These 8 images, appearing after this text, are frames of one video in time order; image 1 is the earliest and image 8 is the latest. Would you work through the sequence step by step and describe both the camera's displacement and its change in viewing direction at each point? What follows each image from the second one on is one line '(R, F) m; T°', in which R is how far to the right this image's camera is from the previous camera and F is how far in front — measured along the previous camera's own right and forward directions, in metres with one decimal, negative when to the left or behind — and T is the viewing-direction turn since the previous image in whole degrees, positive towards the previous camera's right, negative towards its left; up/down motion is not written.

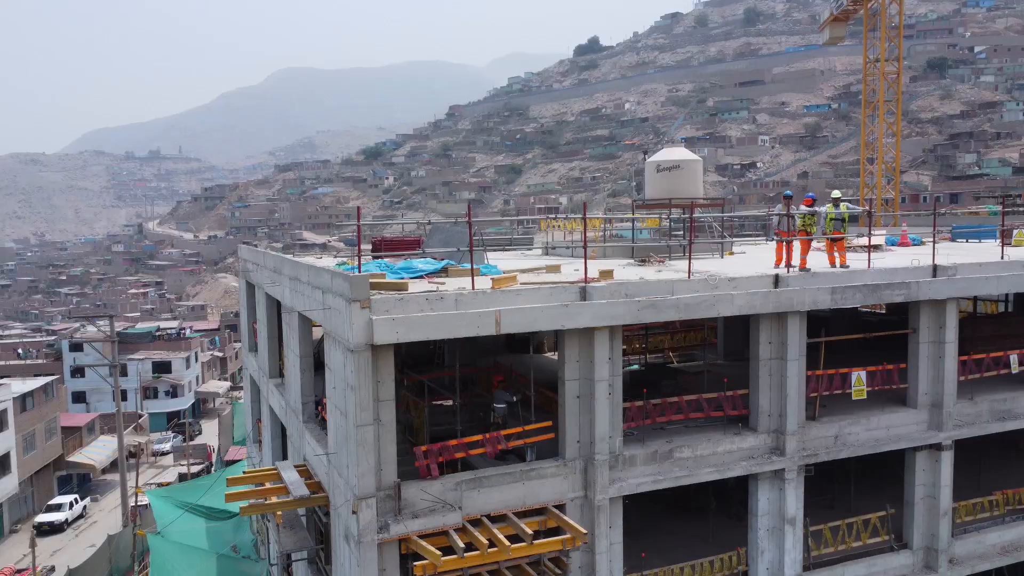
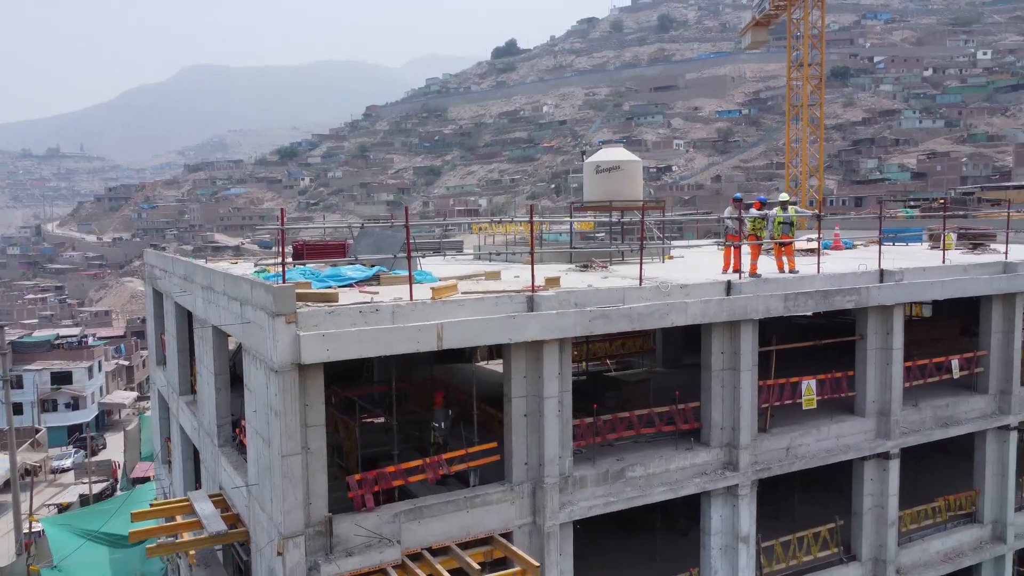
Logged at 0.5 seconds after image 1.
(-0.3, +0.9) m; +6°
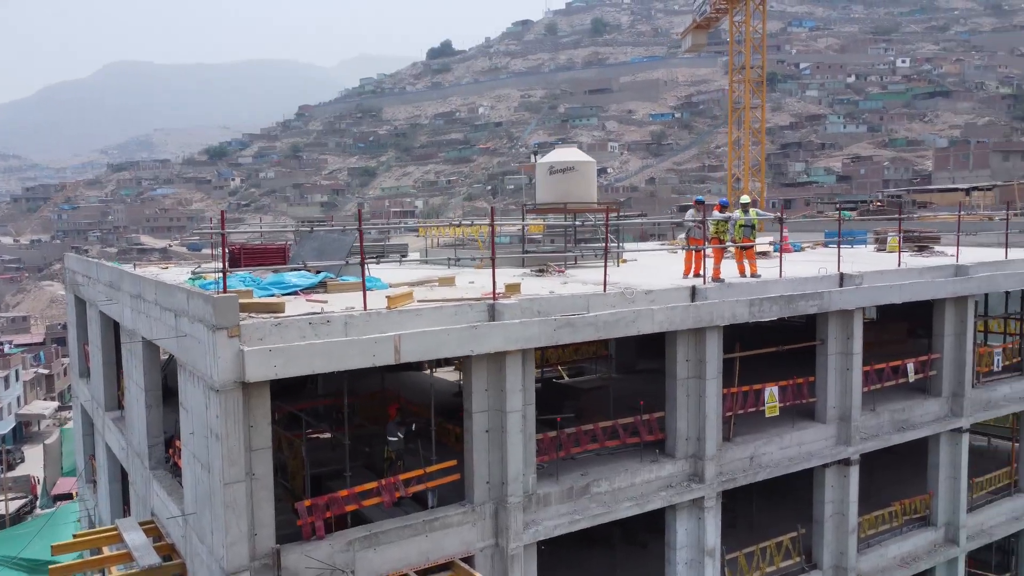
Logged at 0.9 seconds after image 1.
(-0.3, +0.6) m; +4°
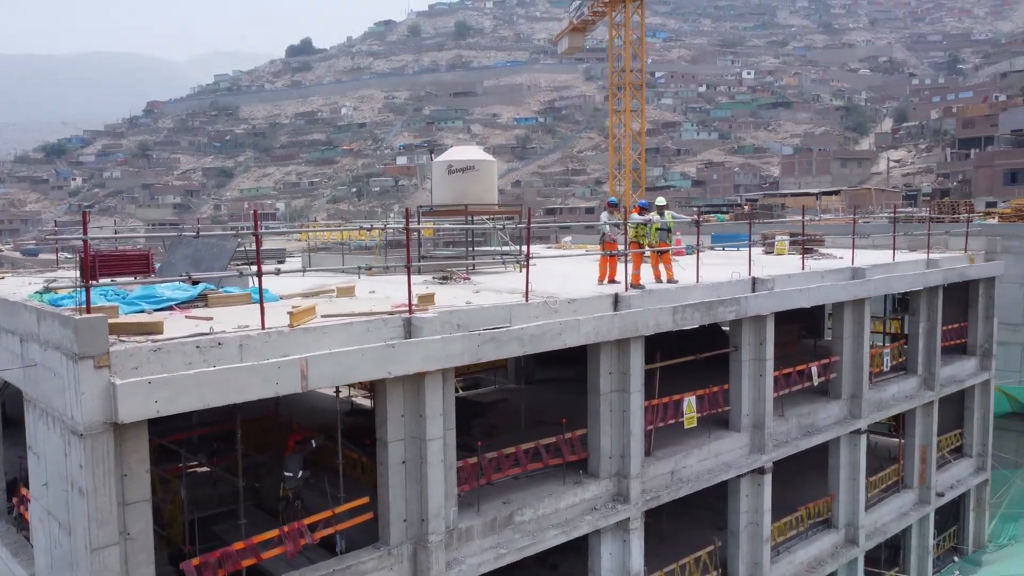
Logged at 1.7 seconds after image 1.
(-0.5, +1.1) m; +9°
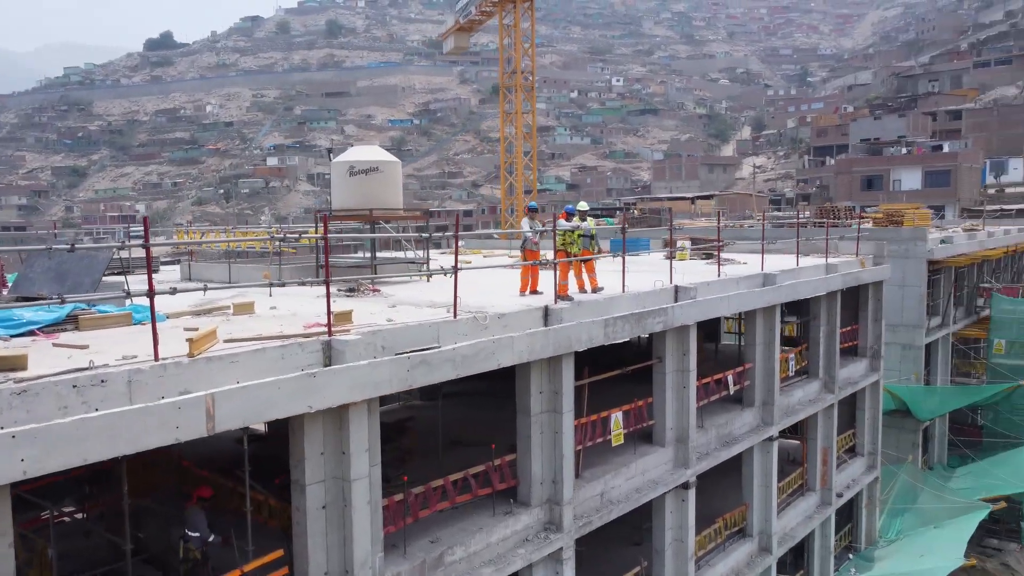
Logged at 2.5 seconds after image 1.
(-0.5, +1.0) m; +8°
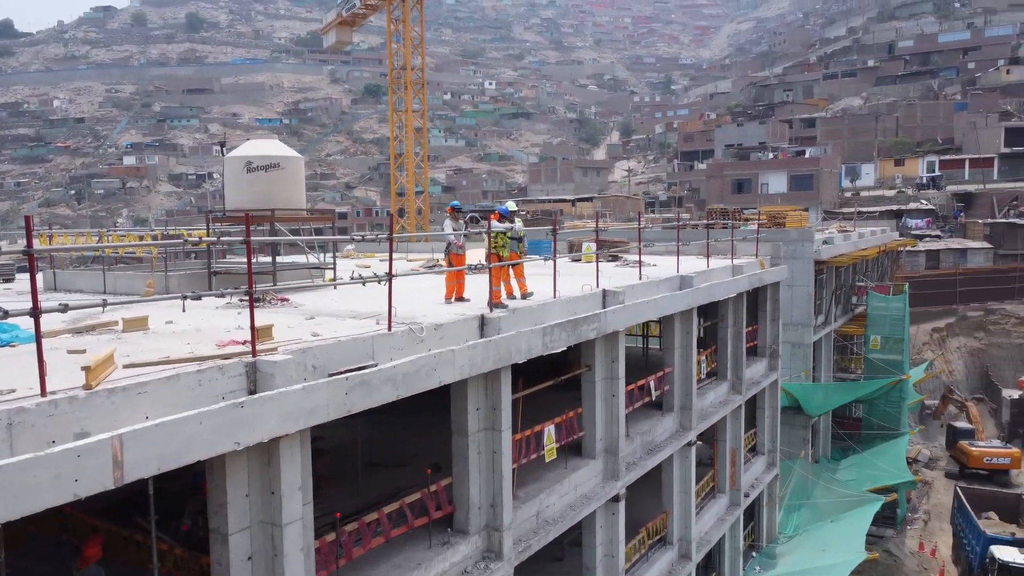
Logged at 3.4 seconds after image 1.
(-0.6, +0.9) m; +9°
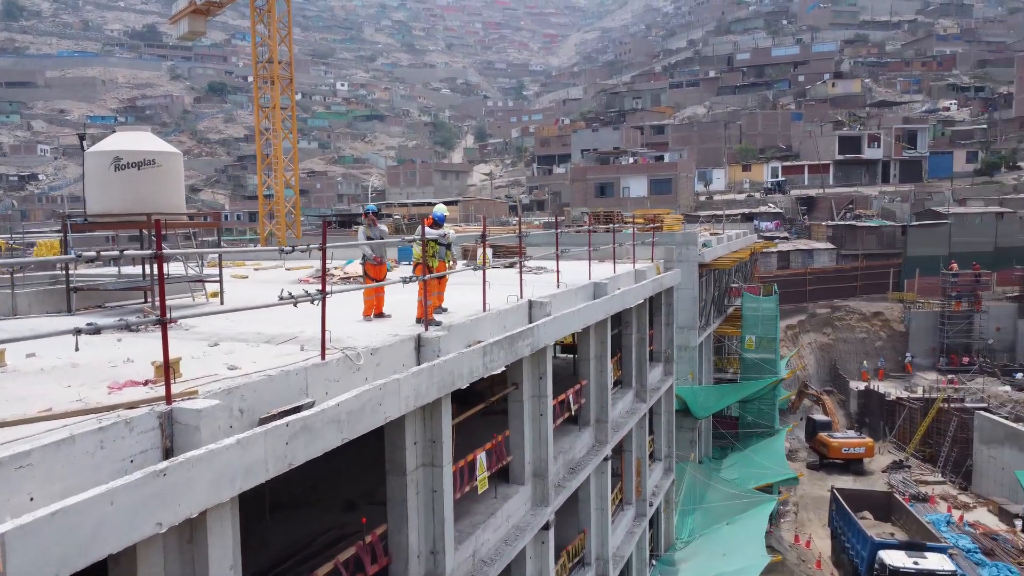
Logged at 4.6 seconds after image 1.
(-0.8, +1.2) m; +10°
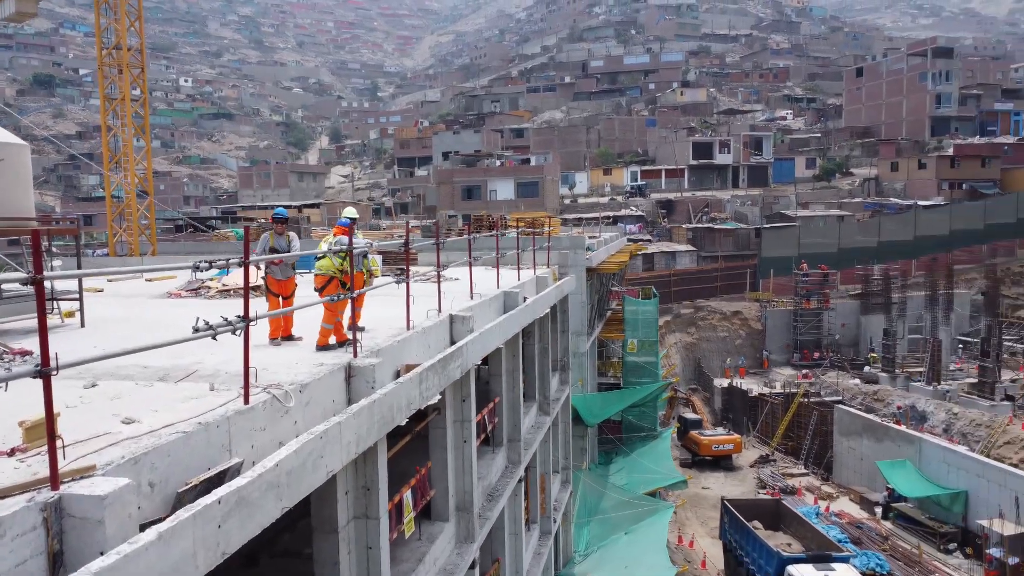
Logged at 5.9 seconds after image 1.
(-0.7, +1.2) m; +10°
